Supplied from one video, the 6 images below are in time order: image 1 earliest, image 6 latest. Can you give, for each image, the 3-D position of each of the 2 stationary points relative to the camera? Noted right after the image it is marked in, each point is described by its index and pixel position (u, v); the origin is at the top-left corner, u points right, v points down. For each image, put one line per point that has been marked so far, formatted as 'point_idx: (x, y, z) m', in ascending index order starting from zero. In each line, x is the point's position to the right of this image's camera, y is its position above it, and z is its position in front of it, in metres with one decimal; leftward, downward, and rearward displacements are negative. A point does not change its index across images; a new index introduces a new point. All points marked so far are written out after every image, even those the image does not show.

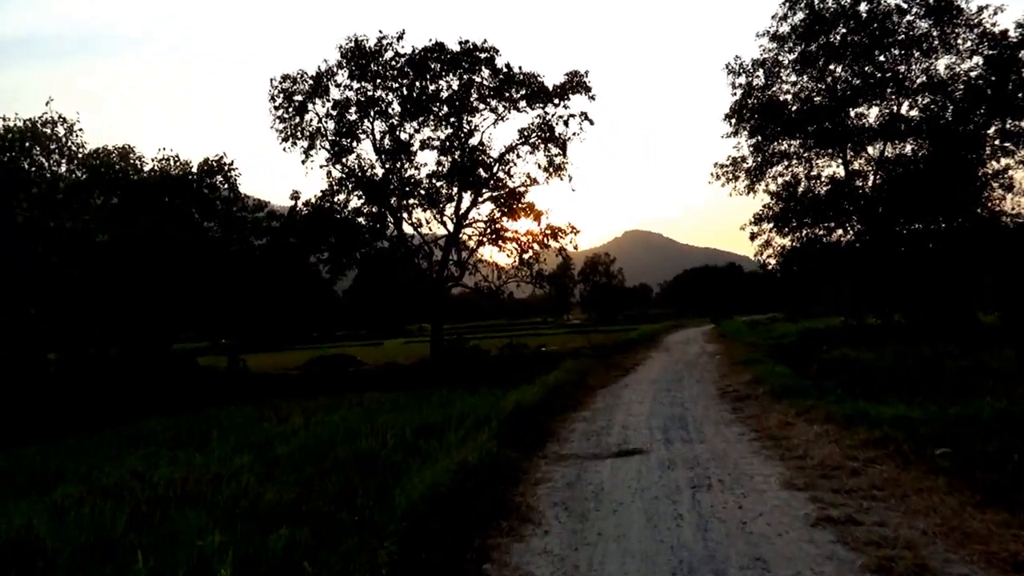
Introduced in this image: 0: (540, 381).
0: (+0.7, -2.4, +18.5) m
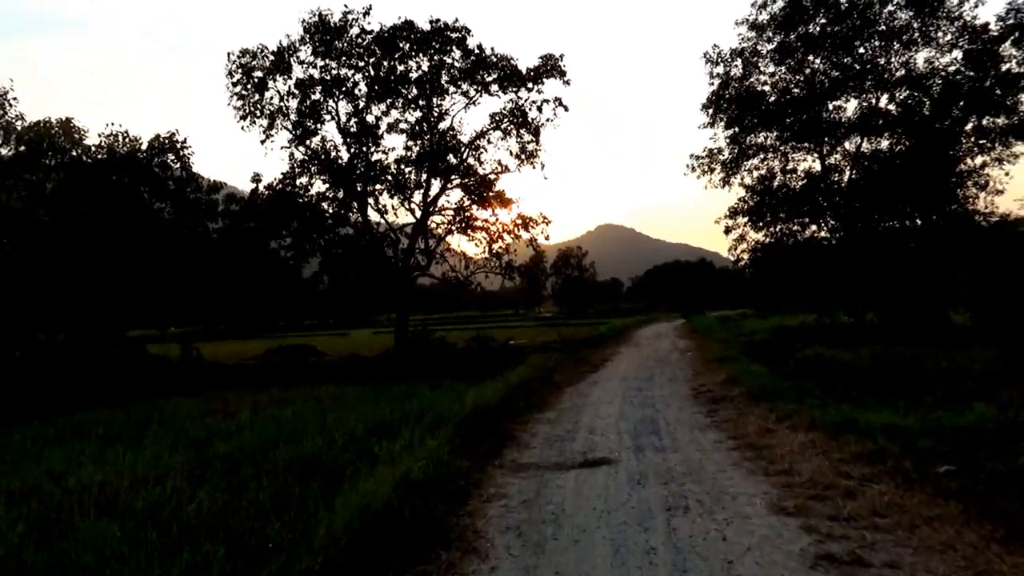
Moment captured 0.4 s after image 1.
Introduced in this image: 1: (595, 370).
0: (-0.2, -2.2, +17.5) m
1: (+2.3, -2.3, +19.9) m
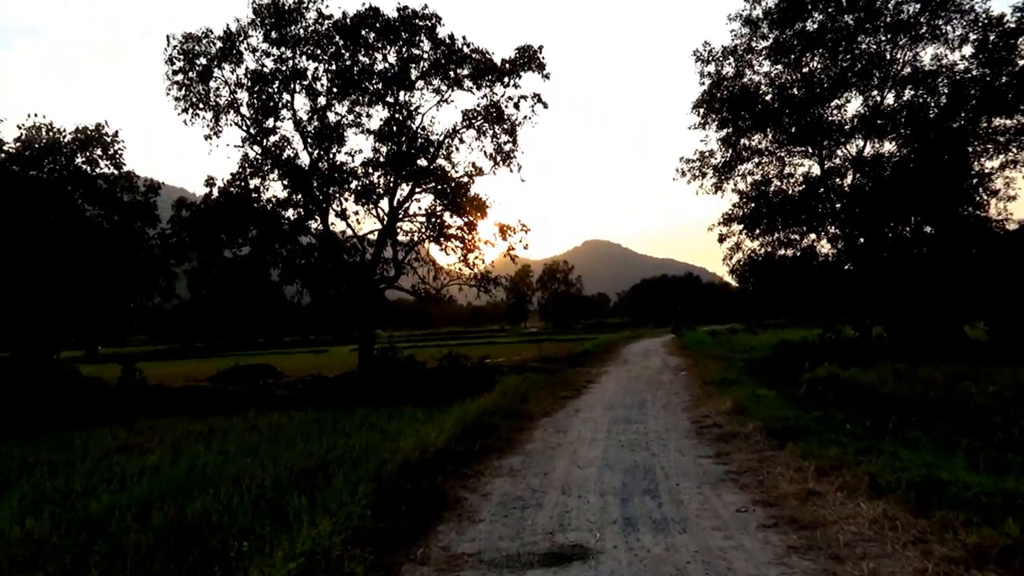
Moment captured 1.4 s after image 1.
0: (-0.9, -2.4, +14.7) m
1: (+1.6, -2.6, +17.1) m
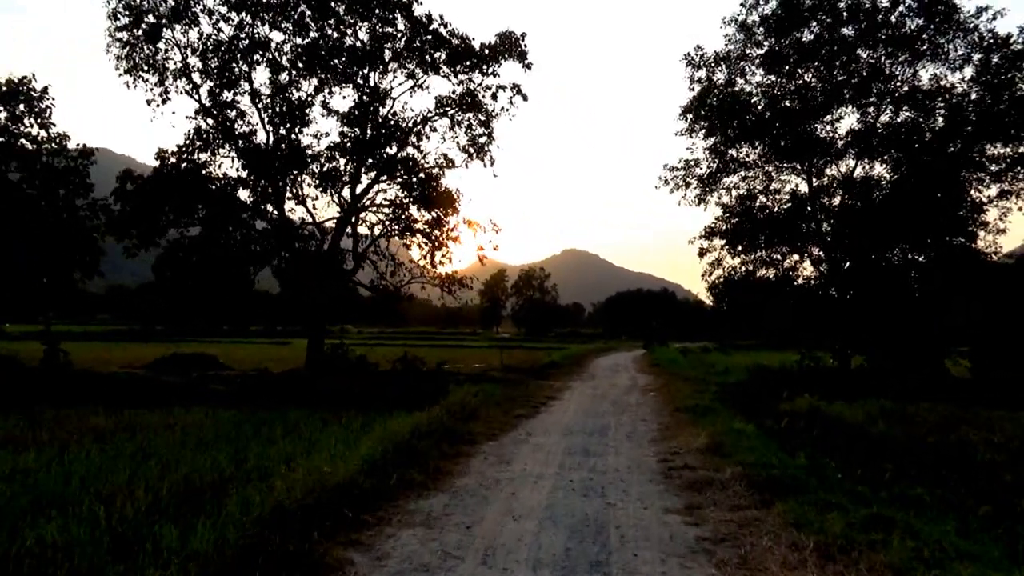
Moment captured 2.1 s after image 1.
0: (-1.9, -2.4, +12.7) m
1: (+0.5, -2.7, +15.2) m
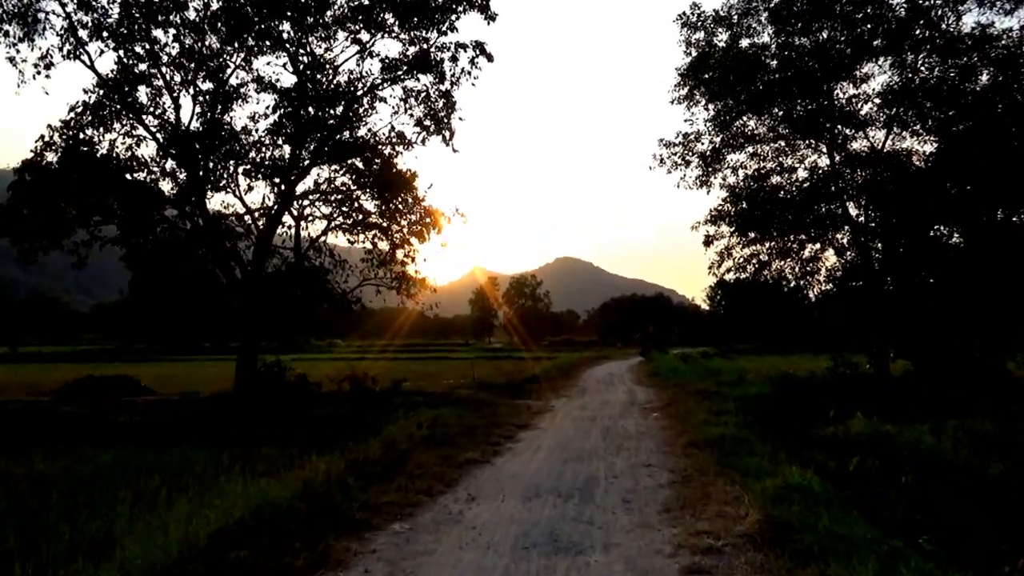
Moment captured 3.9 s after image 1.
0: (-2.7, -2.2, +8.1) m
1: (-0.3, -2.5, +10.6) m
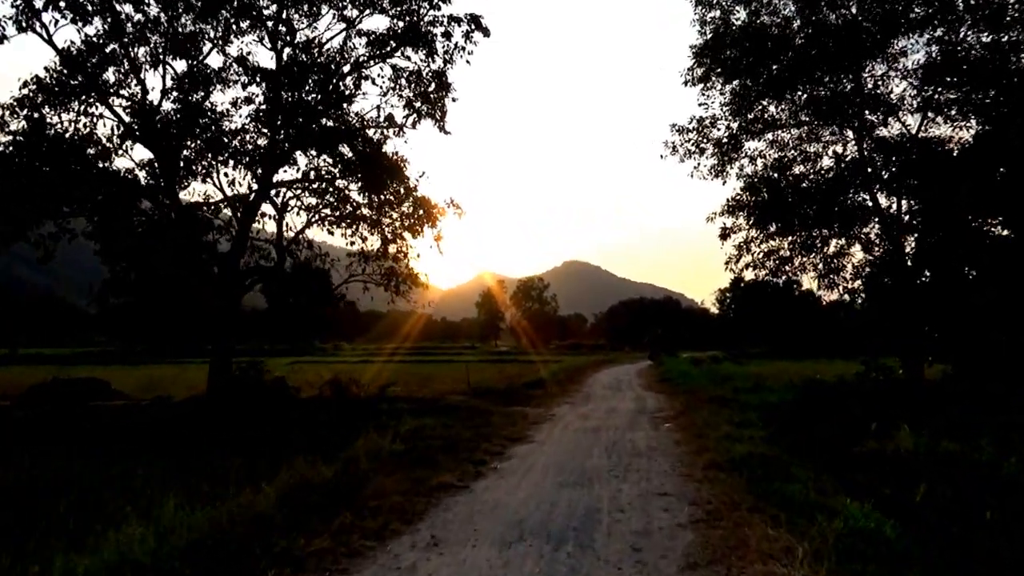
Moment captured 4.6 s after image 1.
0: (-2.9, -2.0, +6.2) m
1: (-0.5, -2.4, +8.7) m
